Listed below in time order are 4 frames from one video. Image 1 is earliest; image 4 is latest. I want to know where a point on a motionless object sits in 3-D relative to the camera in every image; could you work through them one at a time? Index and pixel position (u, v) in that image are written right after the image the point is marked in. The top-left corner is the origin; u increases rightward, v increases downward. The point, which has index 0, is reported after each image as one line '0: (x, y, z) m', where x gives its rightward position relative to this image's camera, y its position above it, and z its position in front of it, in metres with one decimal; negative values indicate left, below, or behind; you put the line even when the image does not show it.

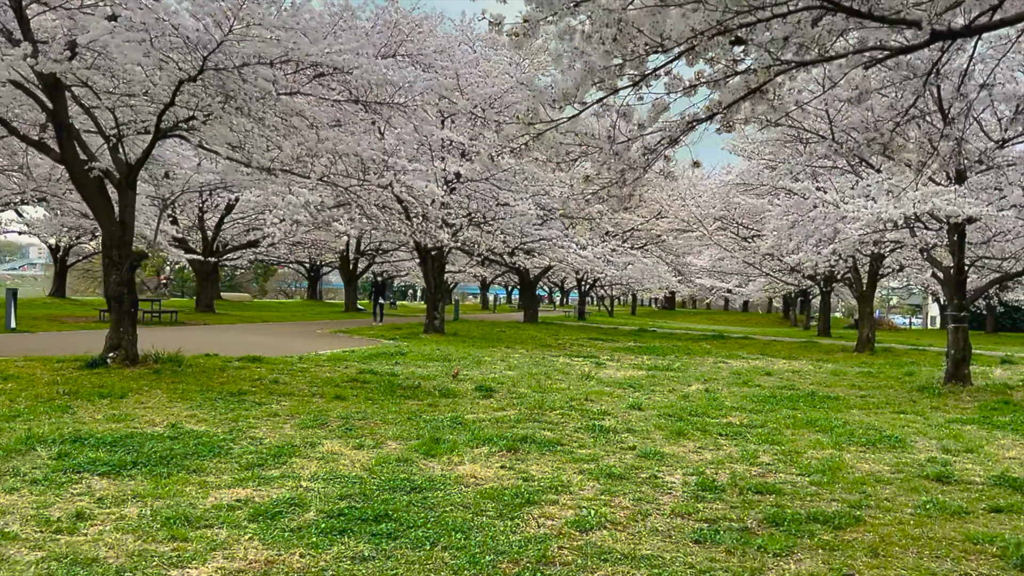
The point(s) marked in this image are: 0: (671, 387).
0: (+2.0, -1.2, +11.1) m
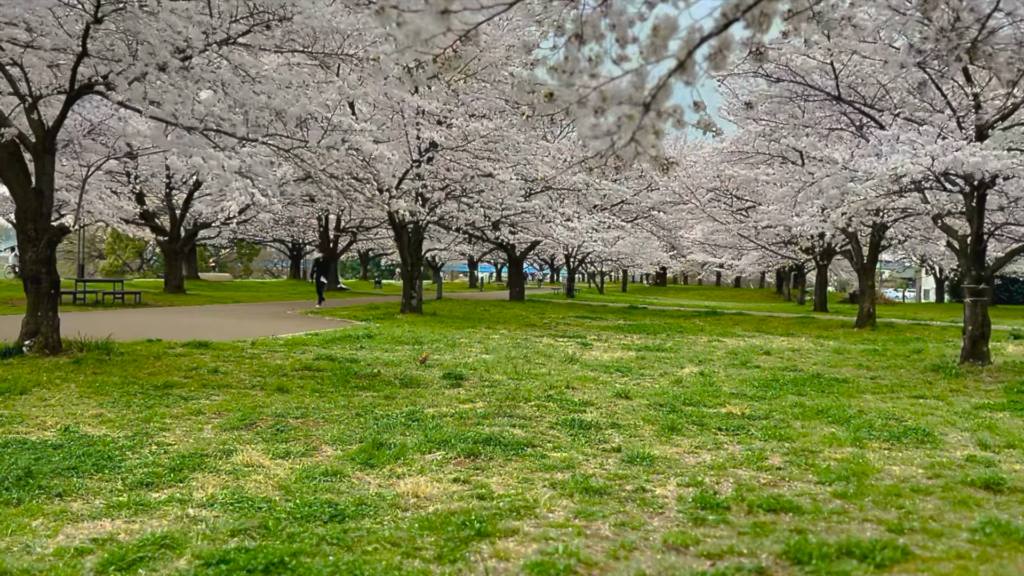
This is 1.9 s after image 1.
0: (+1.7, -0.9, +10.1) m
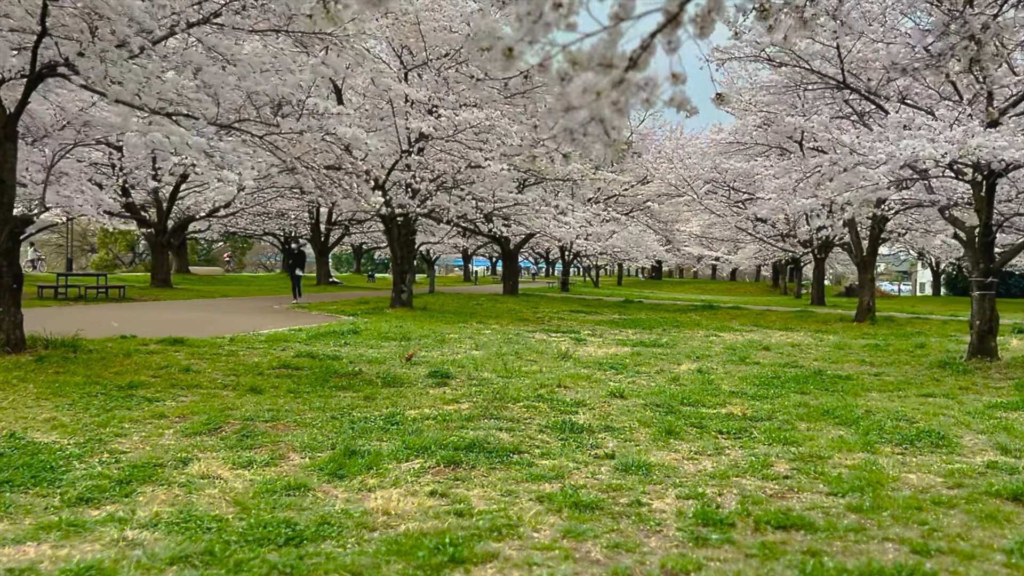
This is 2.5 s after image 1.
0: (+1.6, -0.9, +9.7) m
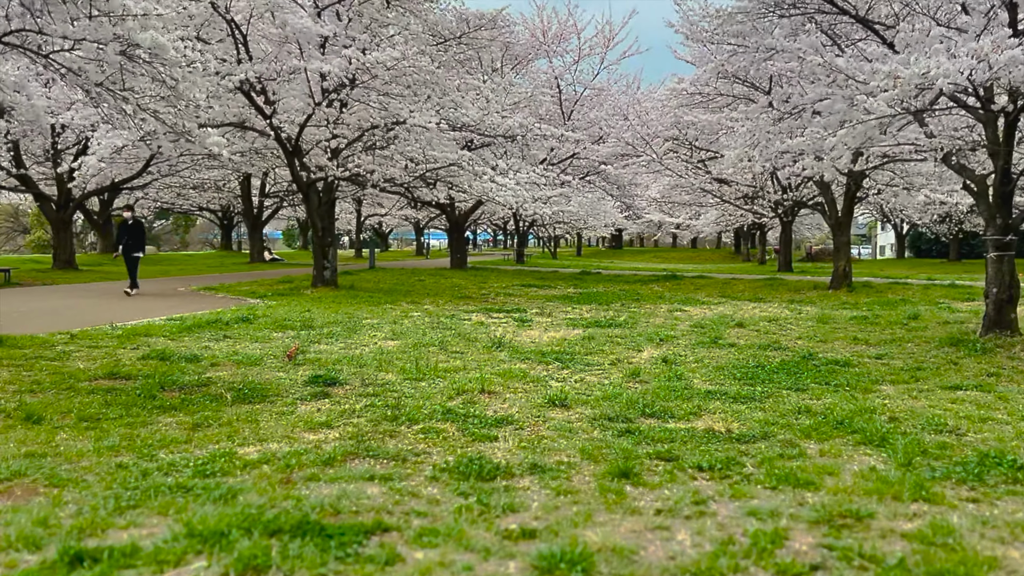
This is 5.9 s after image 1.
0: (+0.9, -0.6, +7.8) m
